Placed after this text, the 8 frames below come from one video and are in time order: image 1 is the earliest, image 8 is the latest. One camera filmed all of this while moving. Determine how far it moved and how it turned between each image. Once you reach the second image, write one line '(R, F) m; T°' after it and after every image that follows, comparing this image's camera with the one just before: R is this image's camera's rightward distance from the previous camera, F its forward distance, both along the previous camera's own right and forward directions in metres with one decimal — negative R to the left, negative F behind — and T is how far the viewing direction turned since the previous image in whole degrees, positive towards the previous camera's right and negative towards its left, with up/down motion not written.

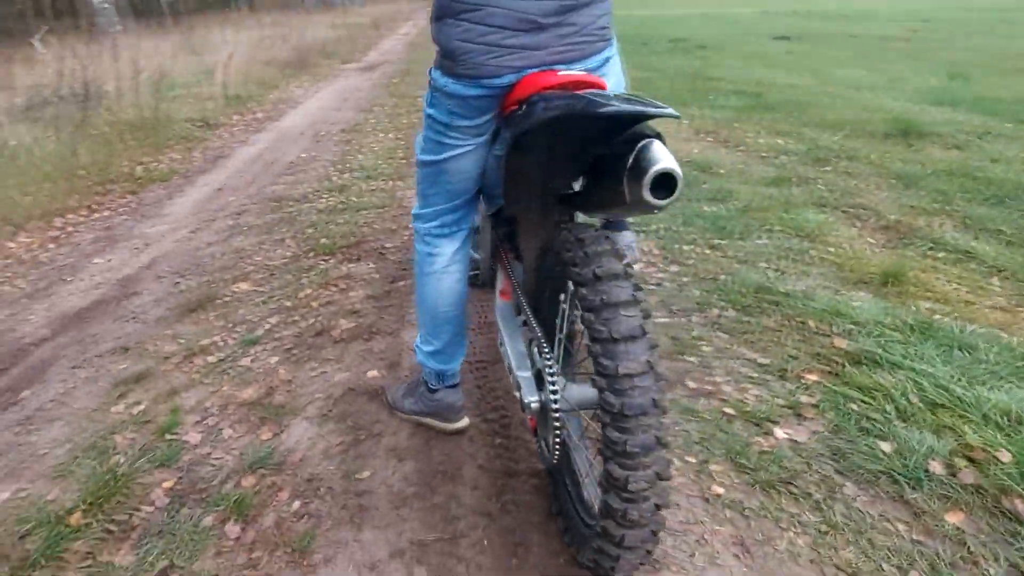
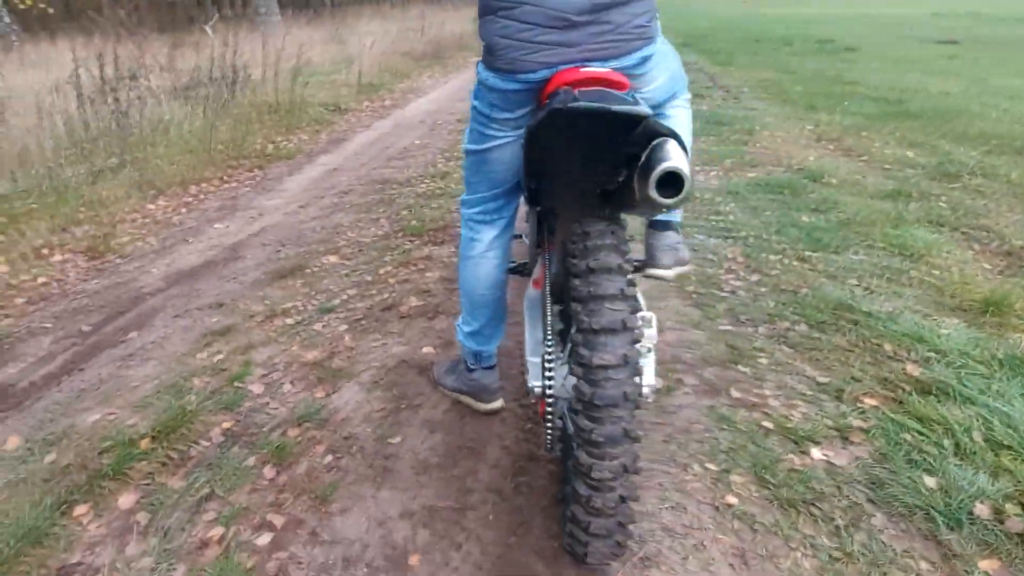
(+0.4, -0.1) m; -11°
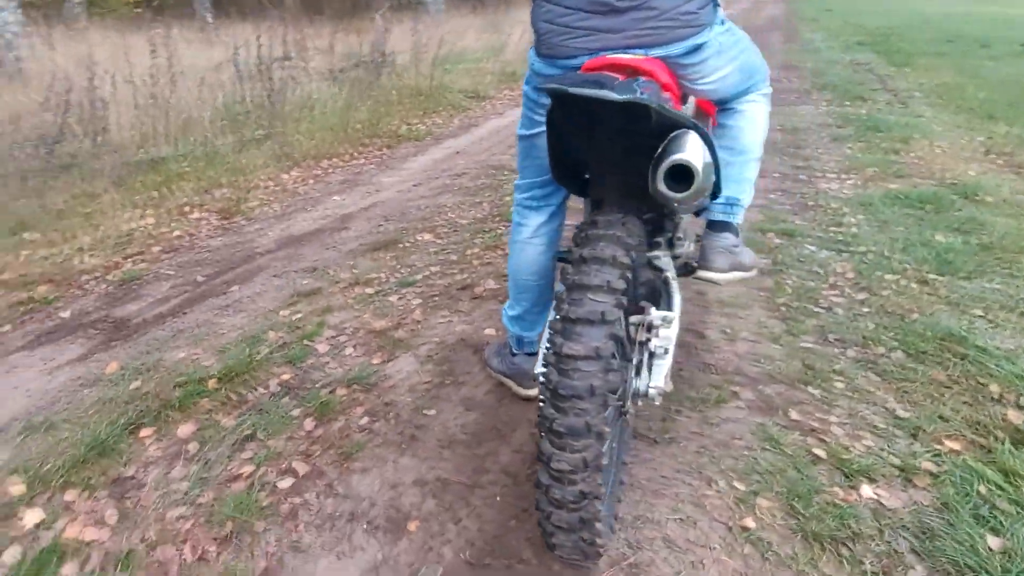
(+0.5, 0.0) m; -13°
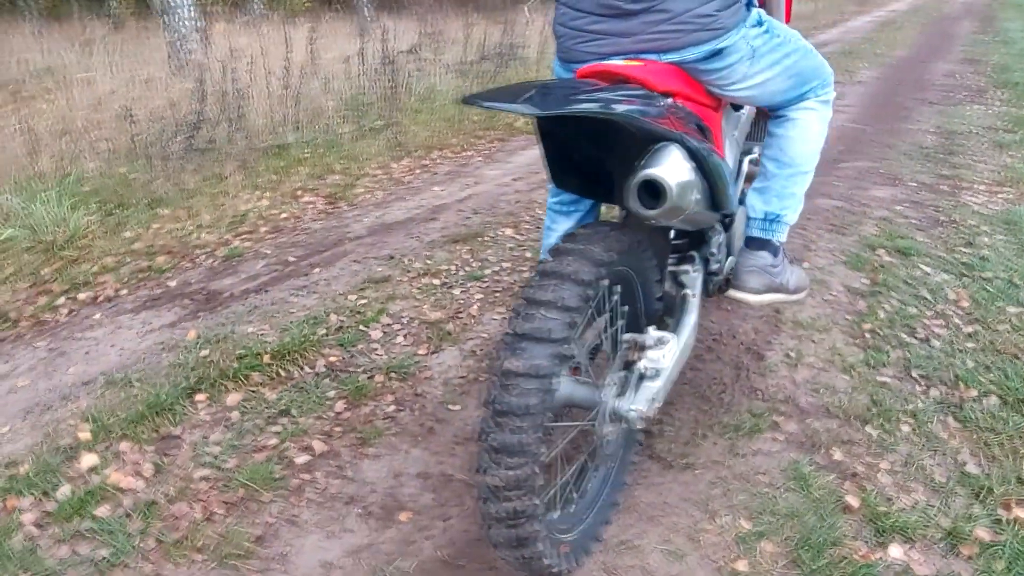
(+0.6, +0.1) m; -13°
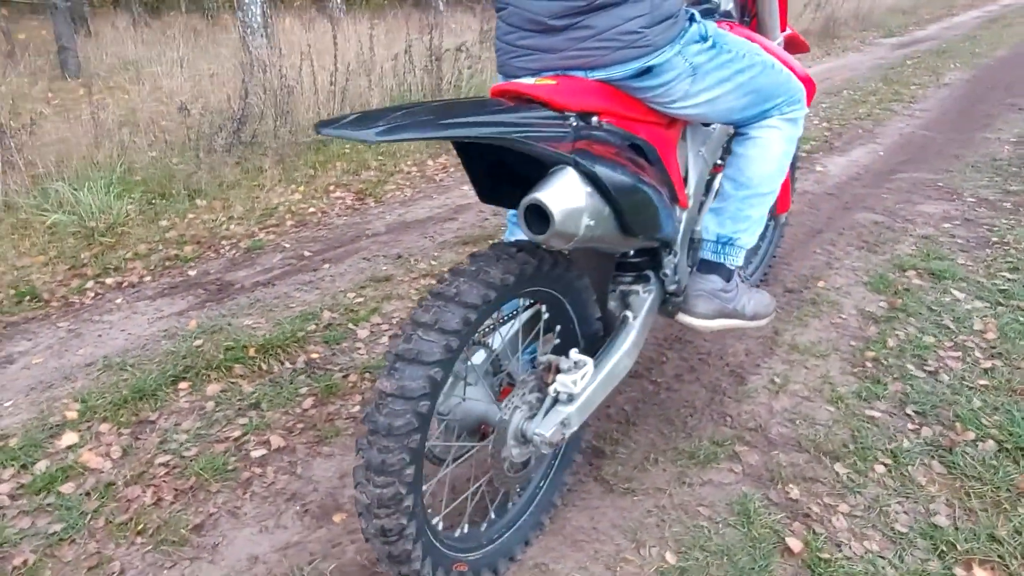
(+0.6, 0.0) m; -8°
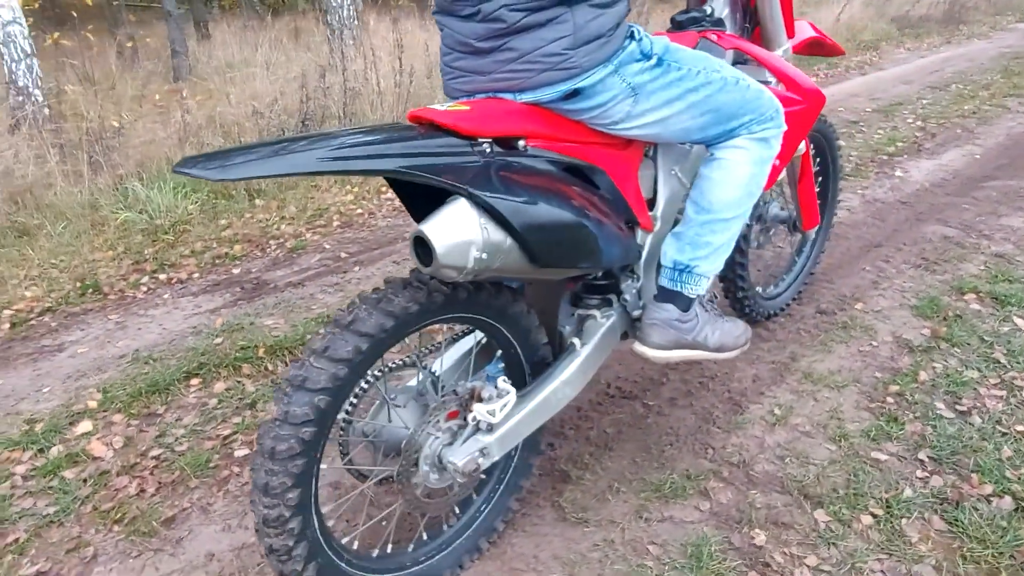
(+0.6, +0.1) m; -10°
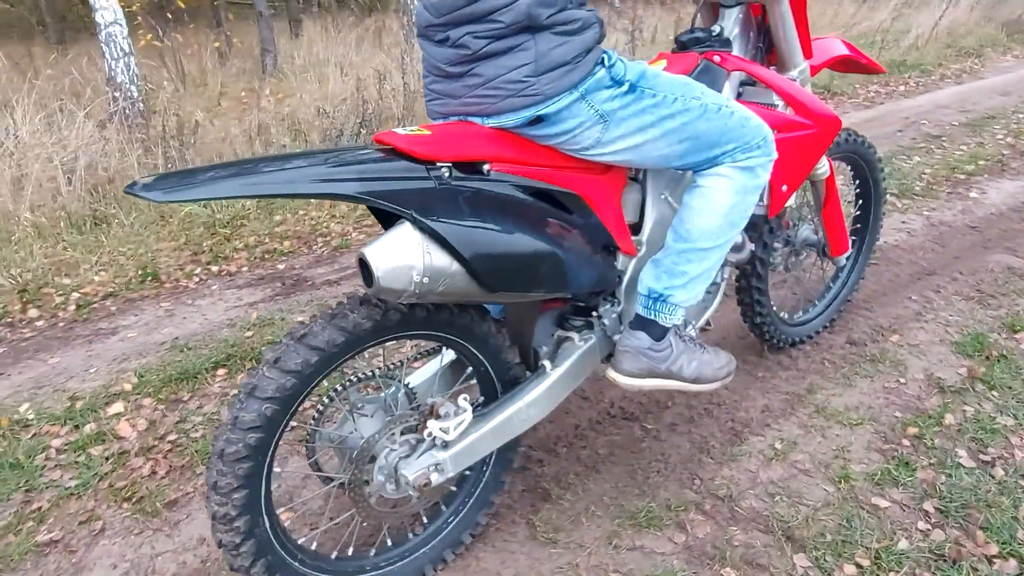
(+0.4, 0.0) m; -8°
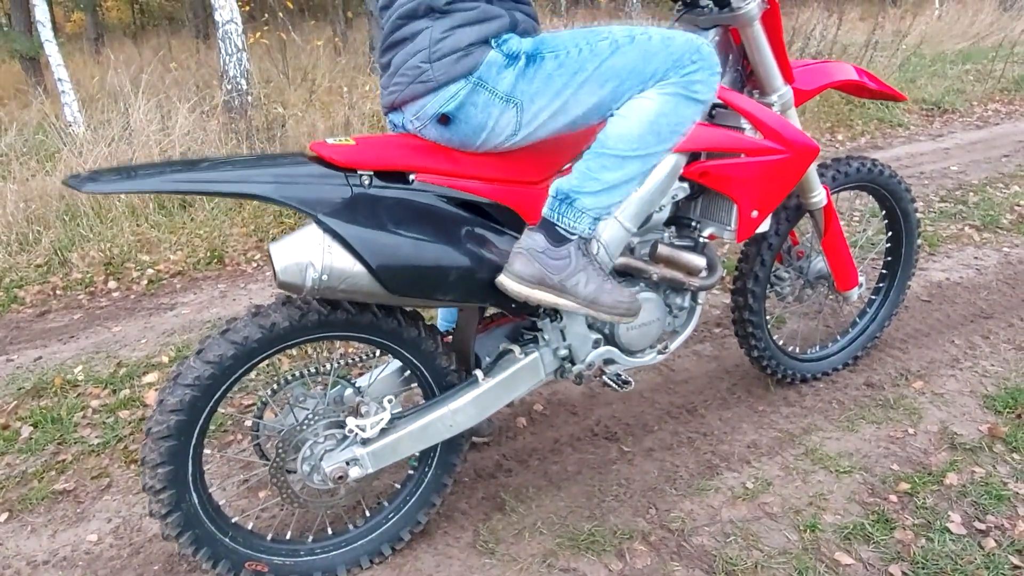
(+0.6, 0.0) m; -10°
